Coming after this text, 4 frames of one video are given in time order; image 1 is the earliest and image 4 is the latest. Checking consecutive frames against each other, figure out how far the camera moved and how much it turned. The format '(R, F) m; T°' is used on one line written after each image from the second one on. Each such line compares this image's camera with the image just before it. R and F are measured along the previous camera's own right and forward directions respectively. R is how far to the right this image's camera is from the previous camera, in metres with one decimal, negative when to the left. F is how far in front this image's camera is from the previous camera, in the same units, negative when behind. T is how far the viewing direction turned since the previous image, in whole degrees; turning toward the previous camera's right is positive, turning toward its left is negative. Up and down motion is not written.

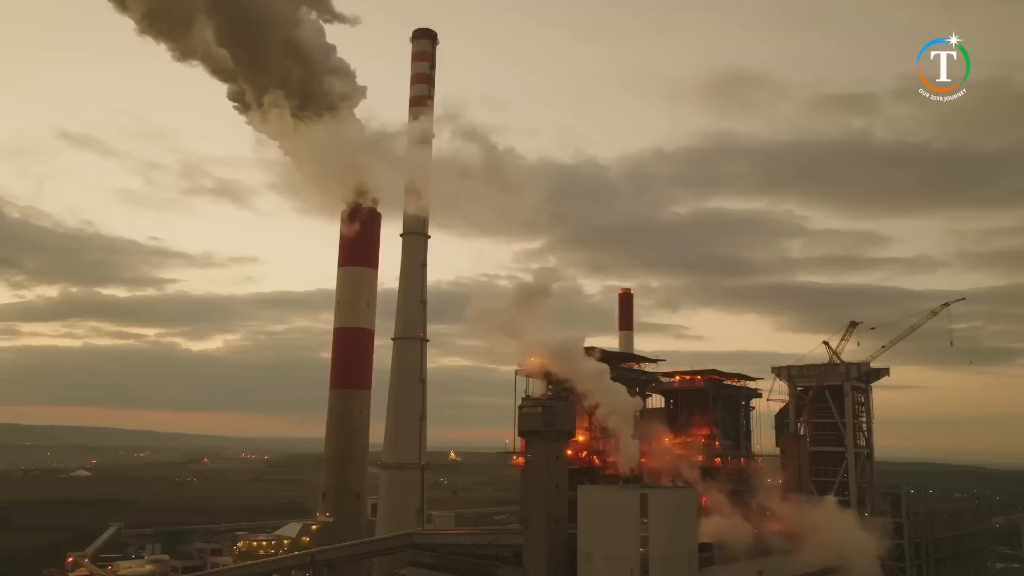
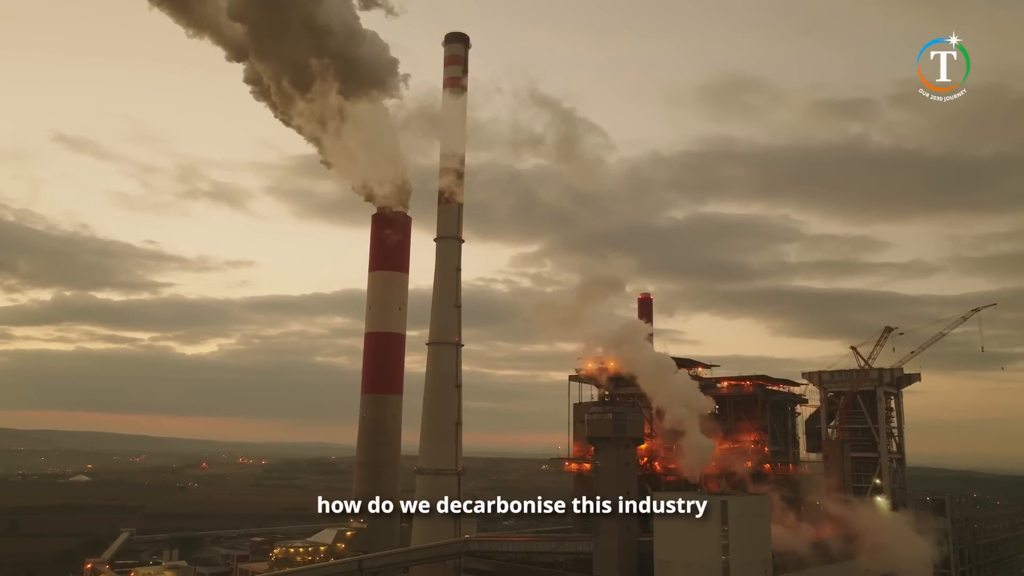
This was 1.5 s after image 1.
(-1.2, +0.1) m; 0°
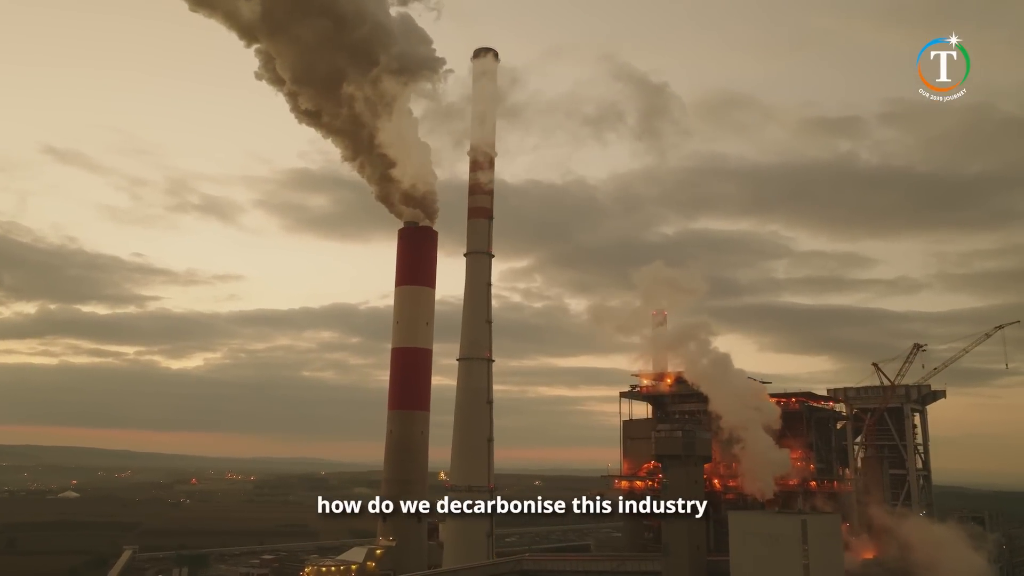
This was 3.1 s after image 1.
(-1.3, 0.0) m; +1°
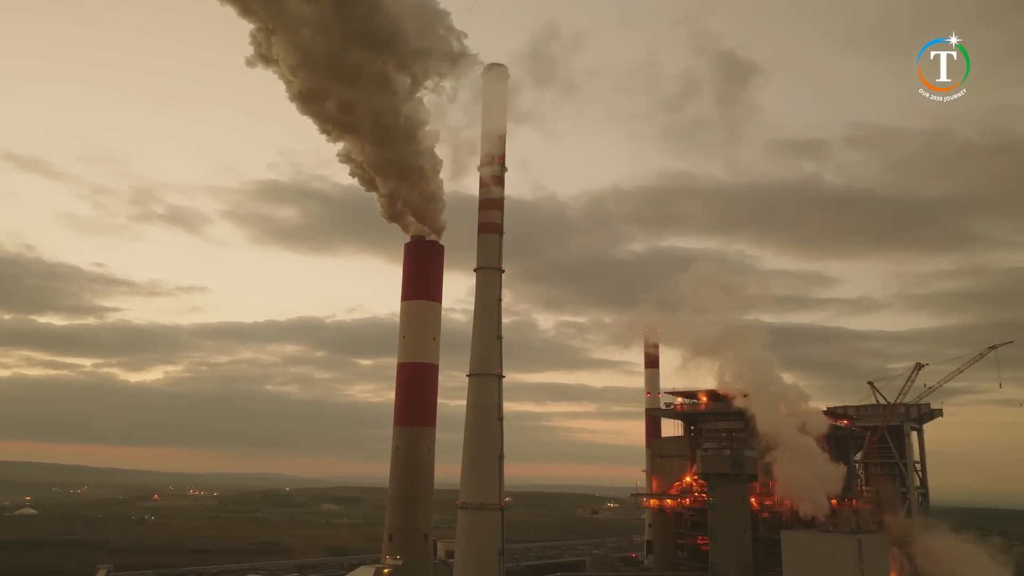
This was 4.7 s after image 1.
(-1.3, +0.1) m; +2°
